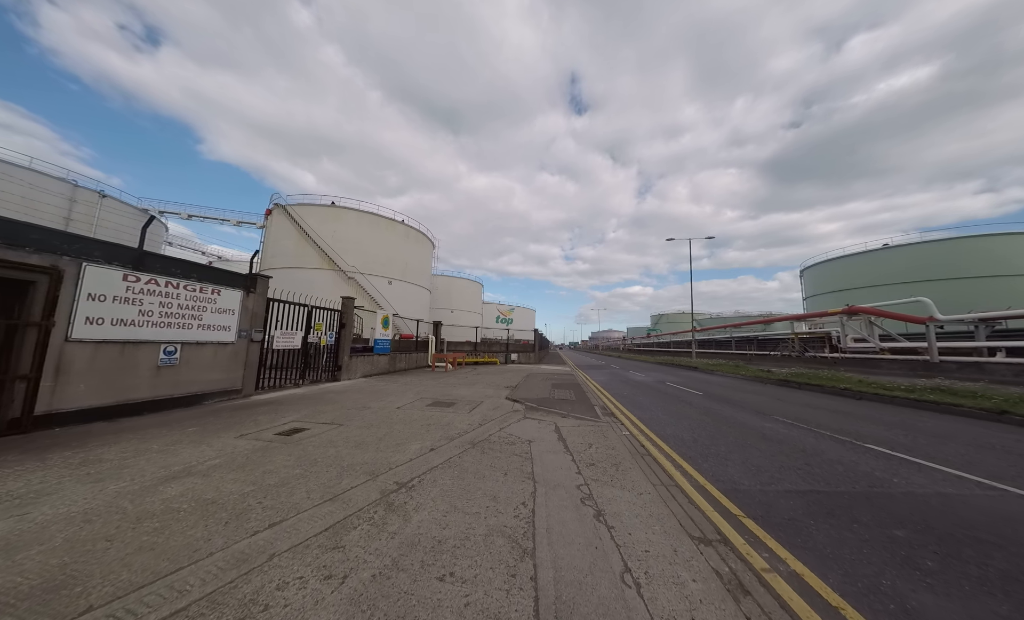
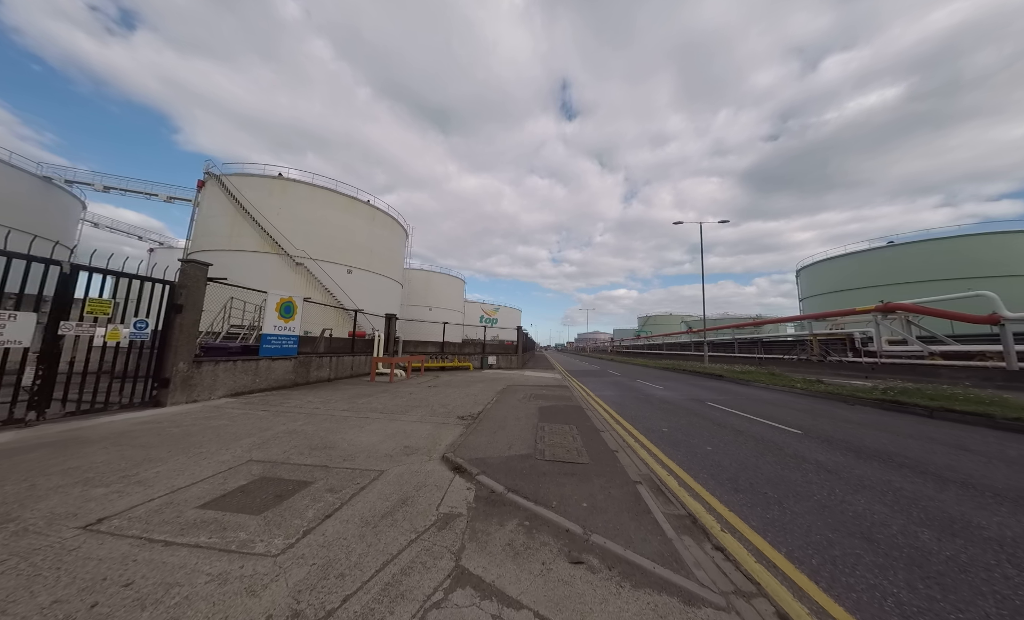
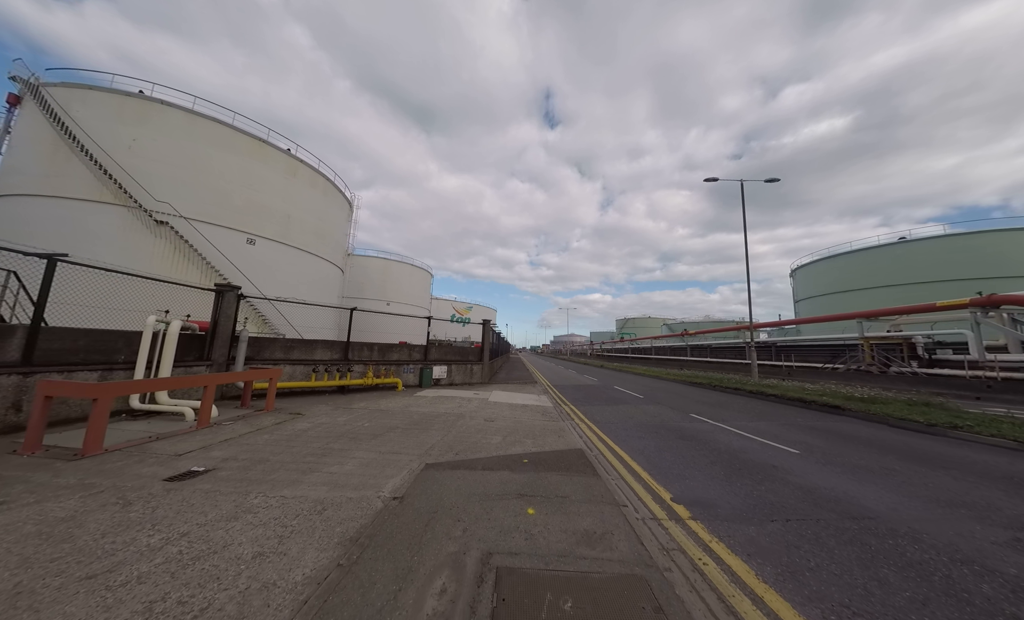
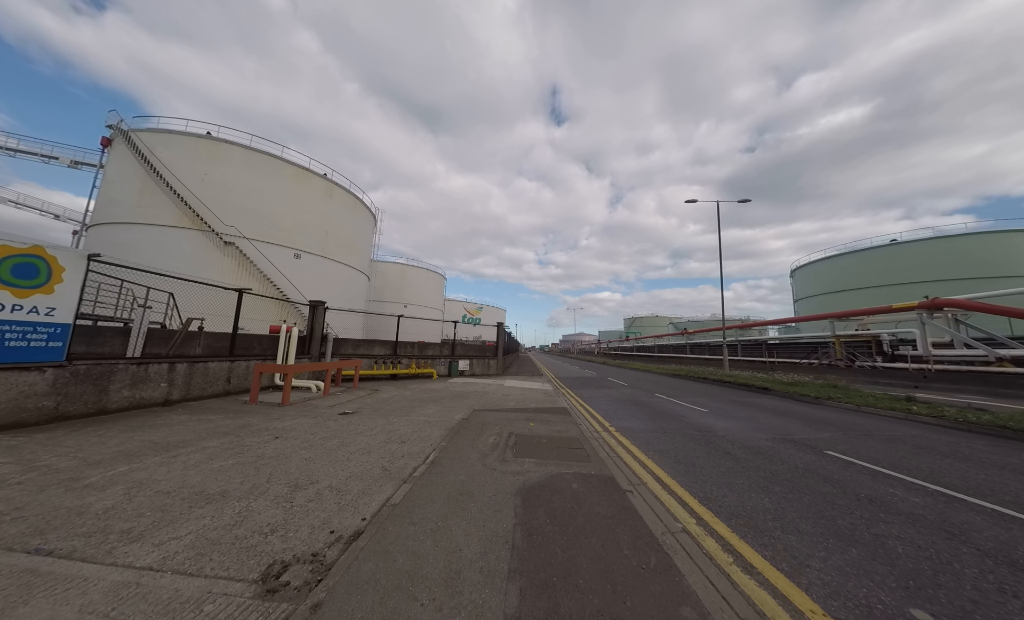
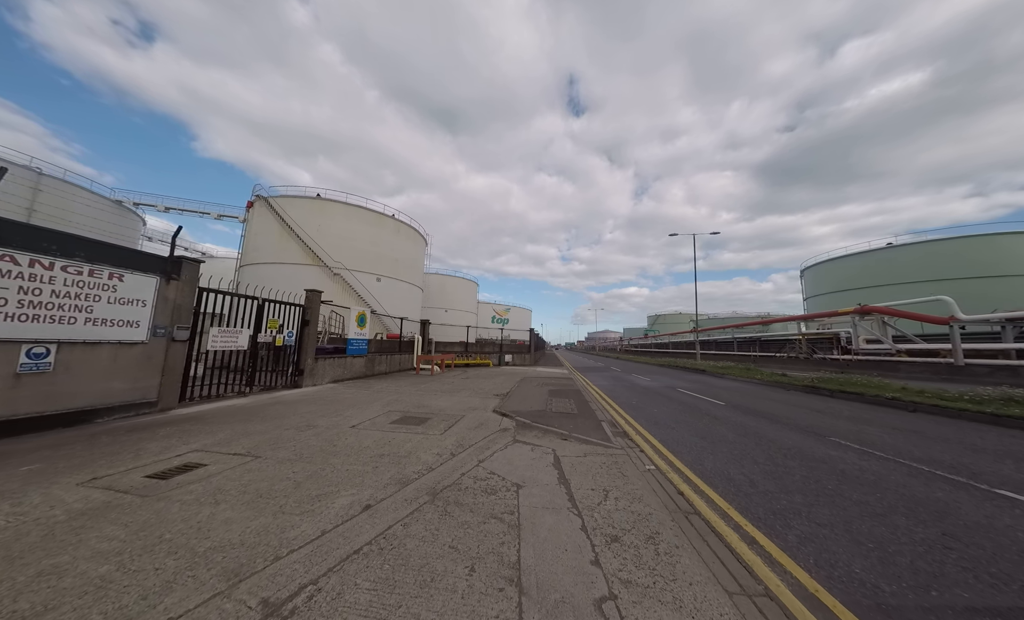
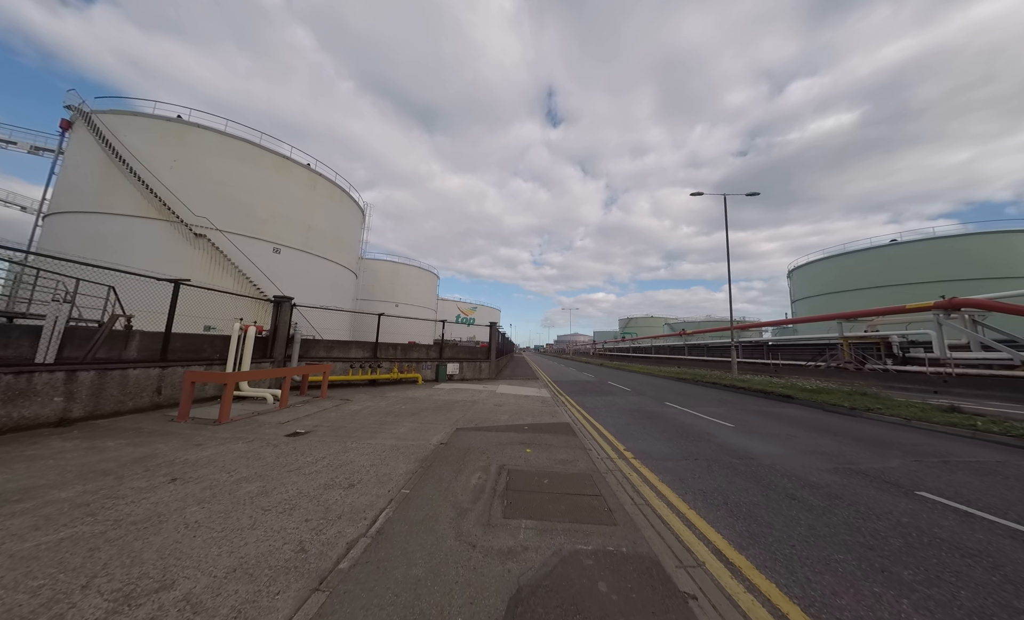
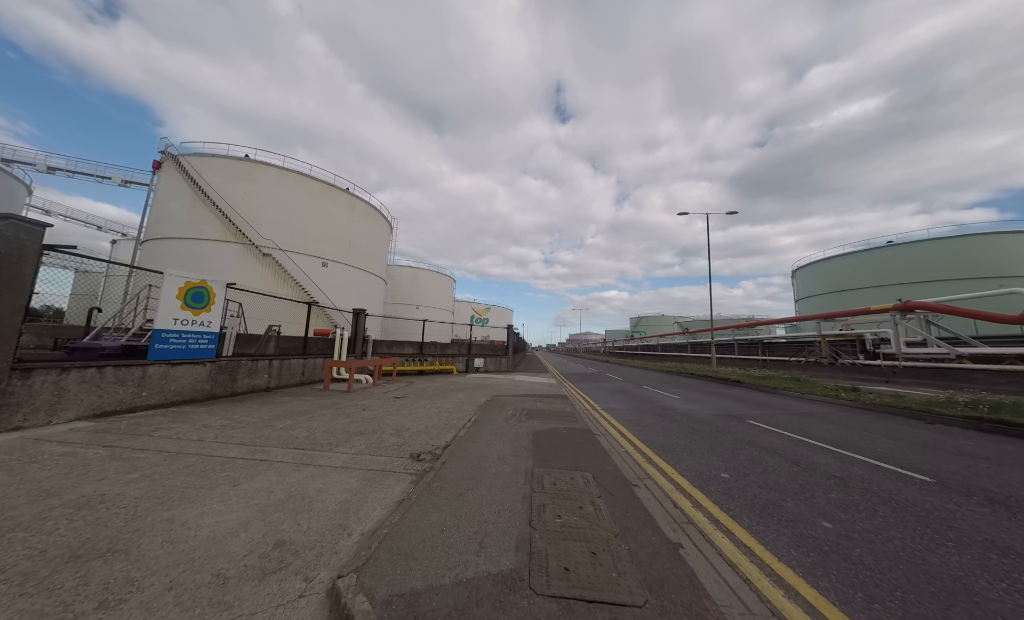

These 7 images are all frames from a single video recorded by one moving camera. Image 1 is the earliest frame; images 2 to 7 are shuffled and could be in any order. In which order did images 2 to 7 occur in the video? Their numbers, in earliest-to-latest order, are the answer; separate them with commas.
5, 2, 7, 4, 6, 3
